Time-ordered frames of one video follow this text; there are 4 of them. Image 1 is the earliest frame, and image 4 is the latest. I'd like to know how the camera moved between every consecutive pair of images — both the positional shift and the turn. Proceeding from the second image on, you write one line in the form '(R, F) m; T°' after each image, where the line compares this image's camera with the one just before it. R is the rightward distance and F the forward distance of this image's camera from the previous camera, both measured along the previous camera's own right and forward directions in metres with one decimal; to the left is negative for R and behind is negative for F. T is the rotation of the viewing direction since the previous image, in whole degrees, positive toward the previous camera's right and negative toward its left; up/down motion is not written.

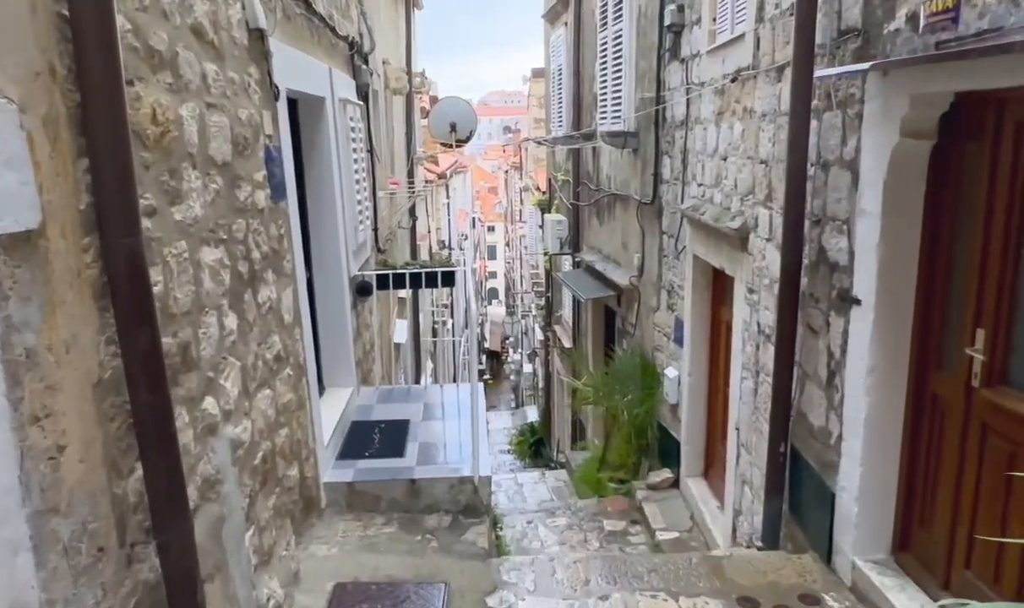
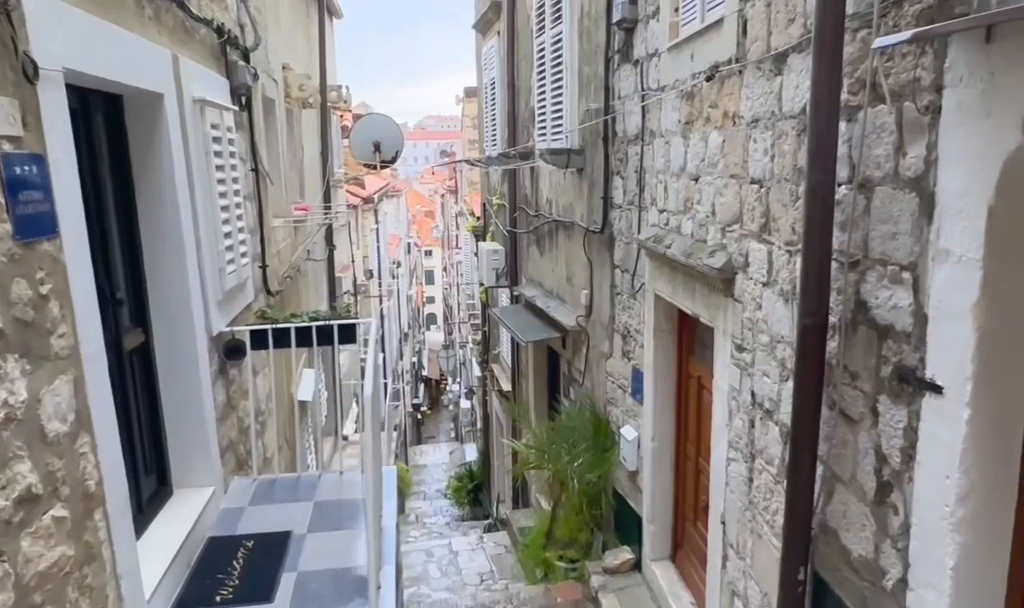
(+0.1, +1.0) m; +5°
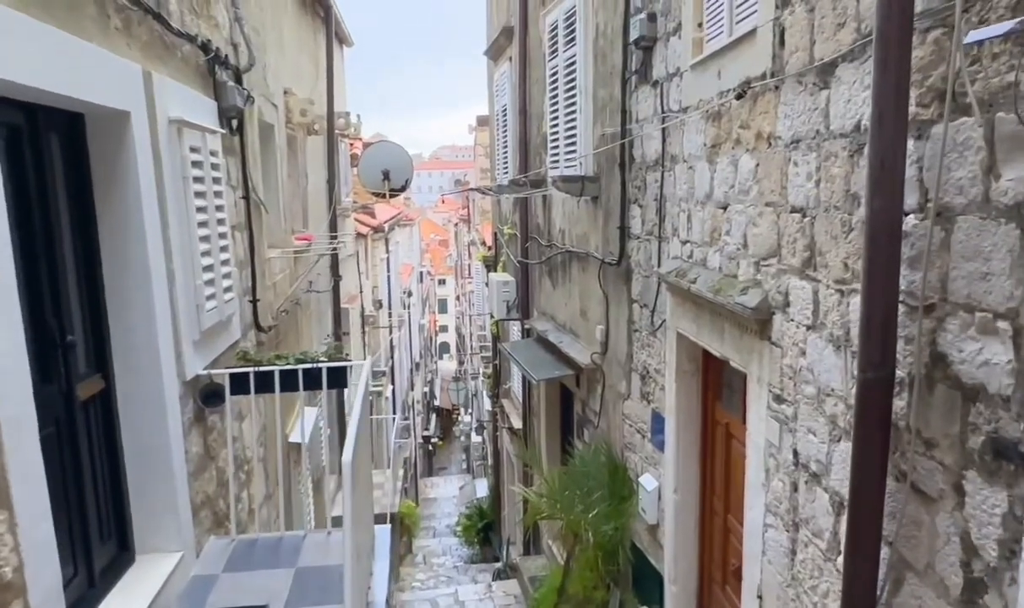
(0.0, +0.3) m; -1°
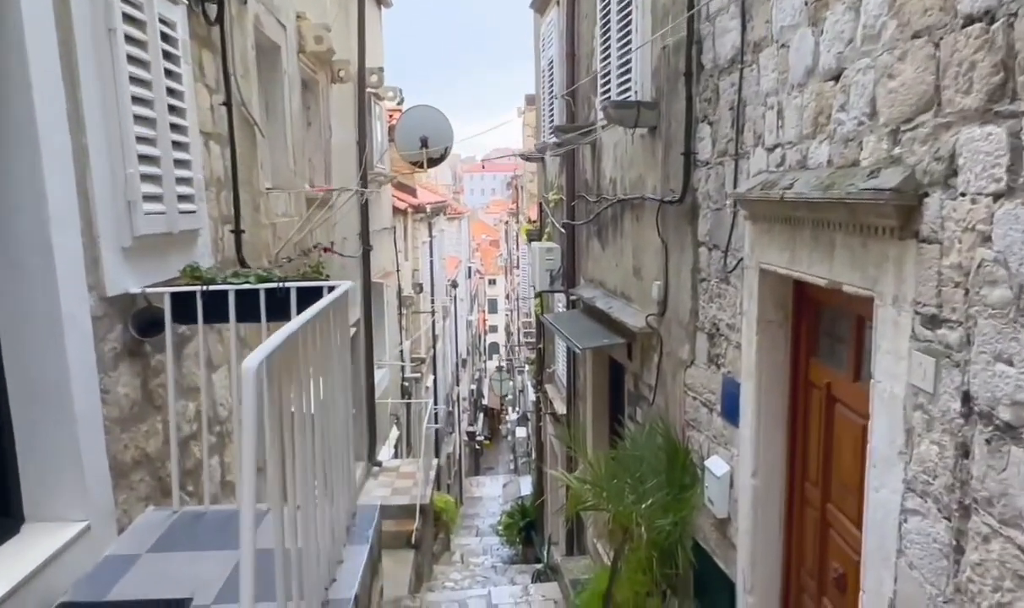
(+0.1, +0.8) m; -4°
